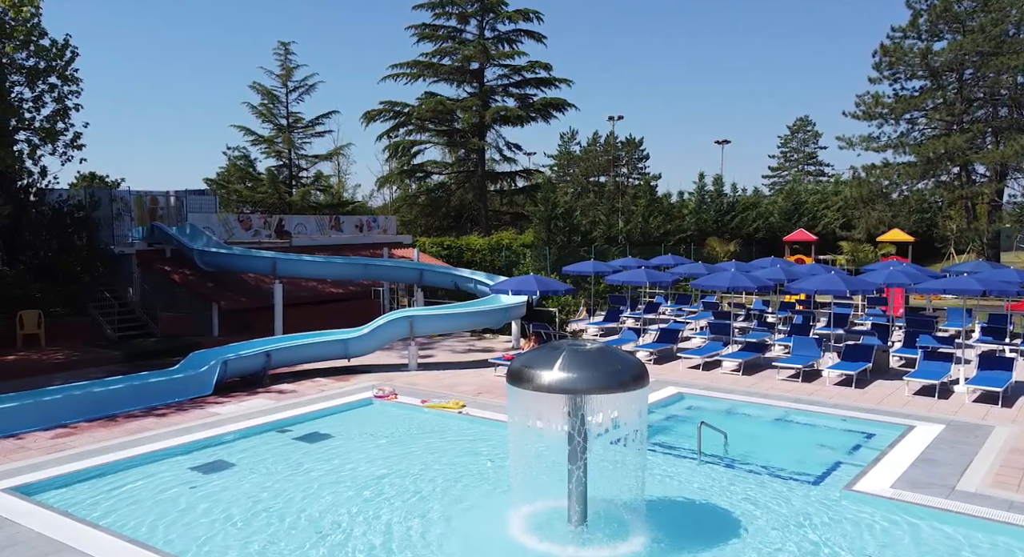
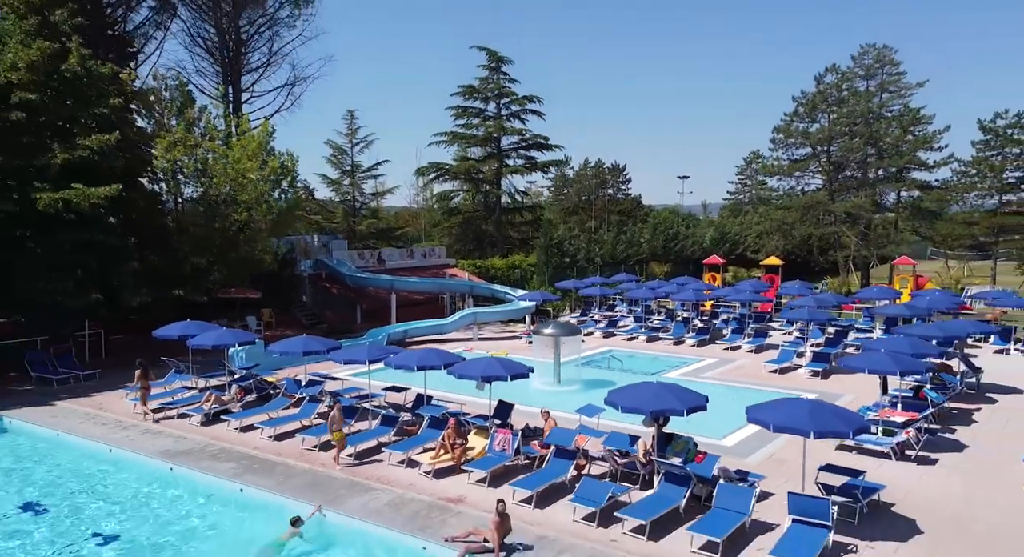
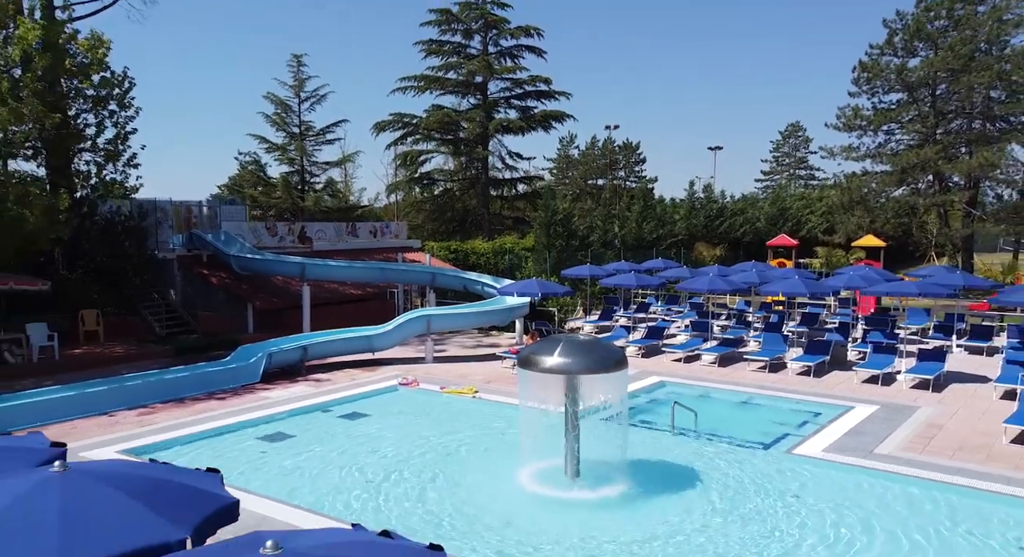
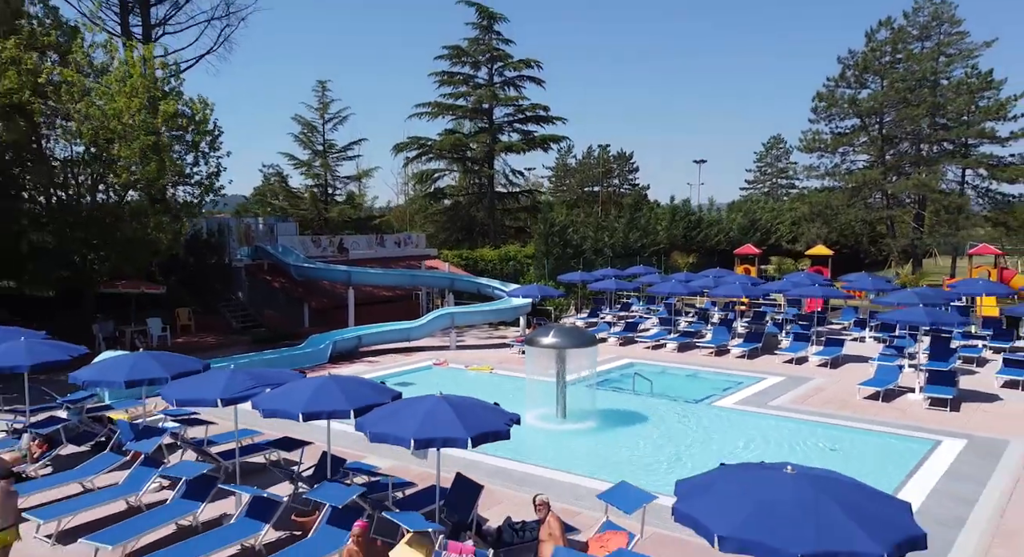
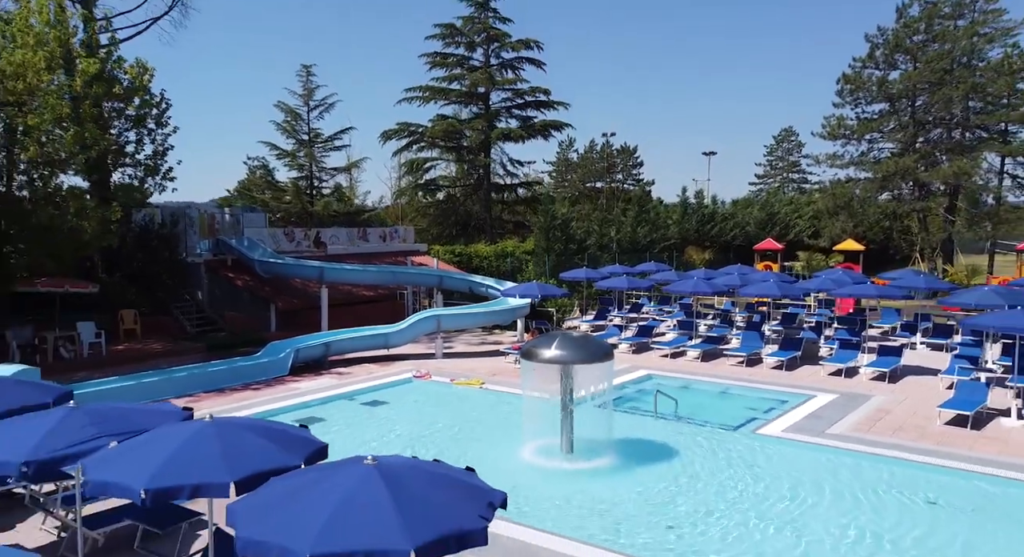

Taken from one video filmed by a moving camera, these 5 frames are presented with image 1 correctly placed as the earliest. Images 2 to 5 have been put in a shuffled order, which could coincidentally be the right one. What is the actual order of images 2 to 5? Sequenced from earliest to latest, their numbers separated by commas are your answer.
3, 5, 4, 2
